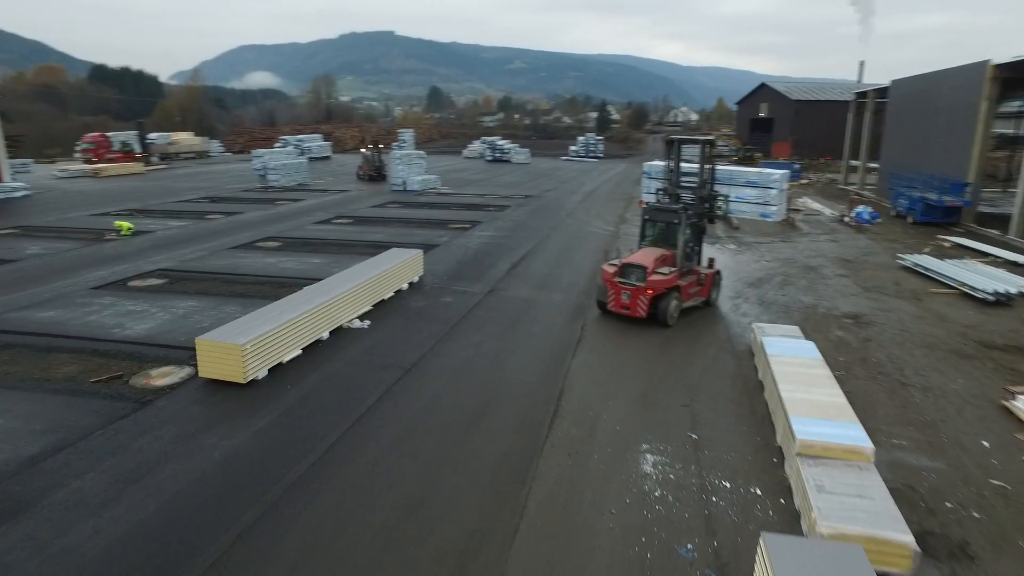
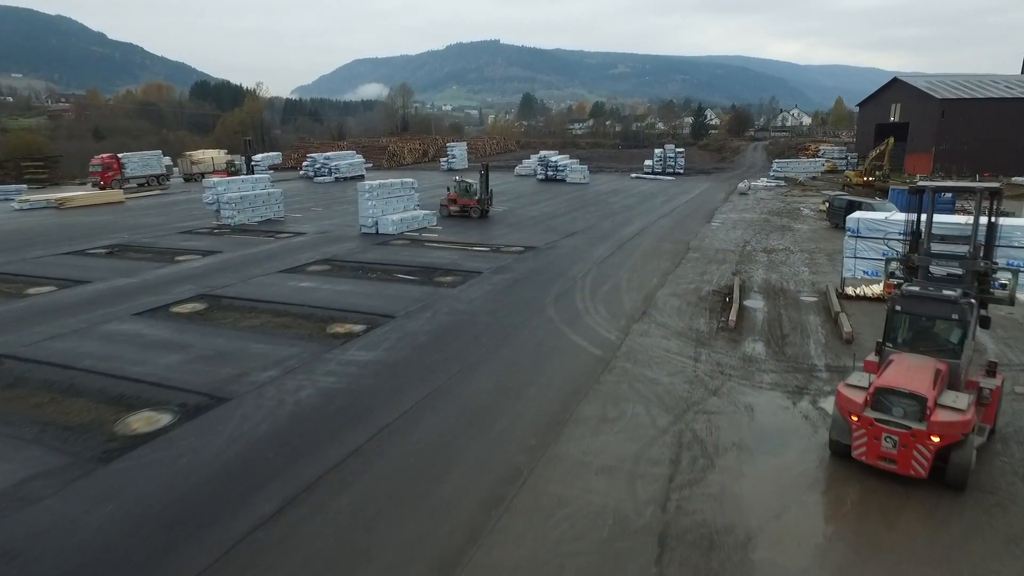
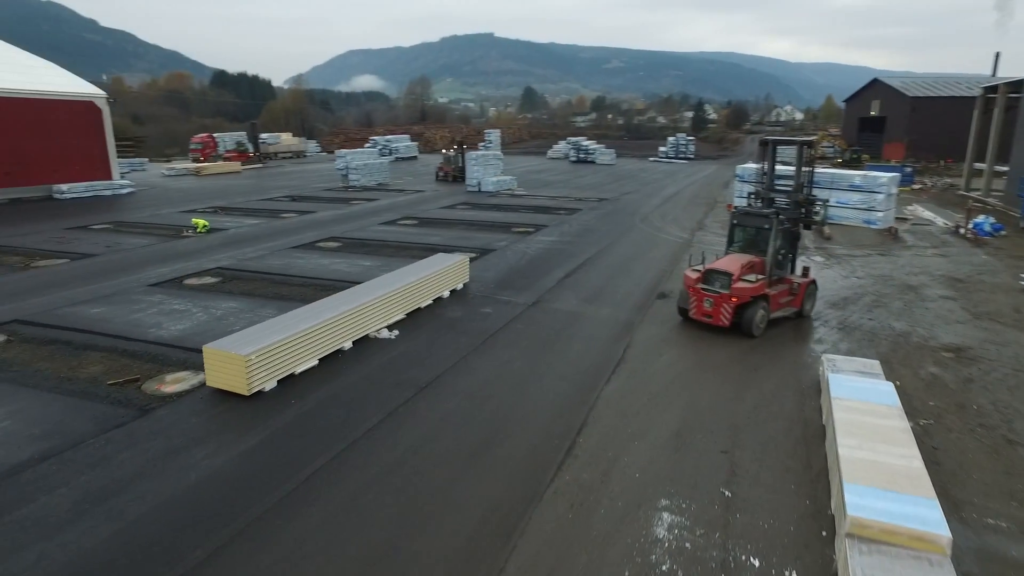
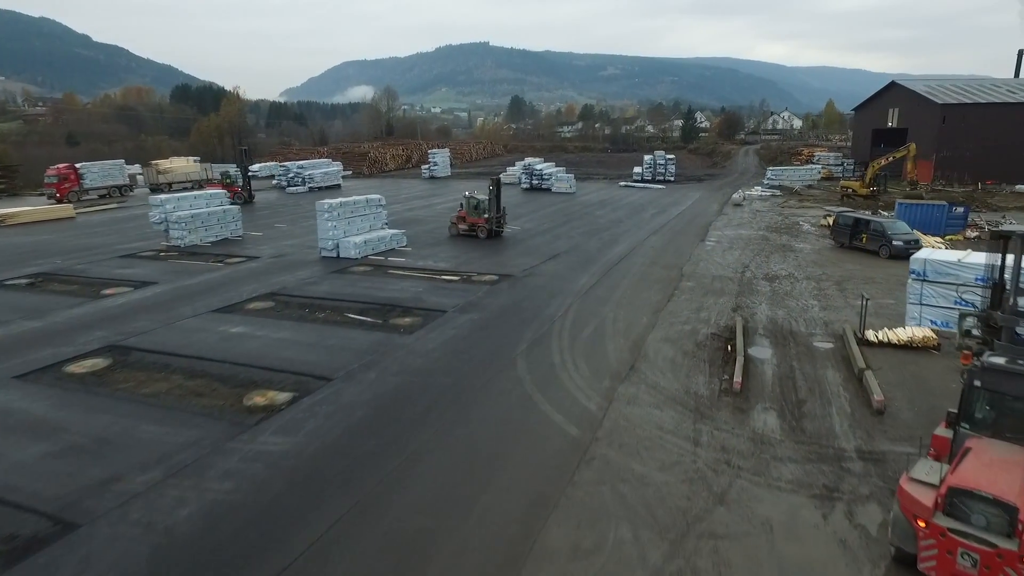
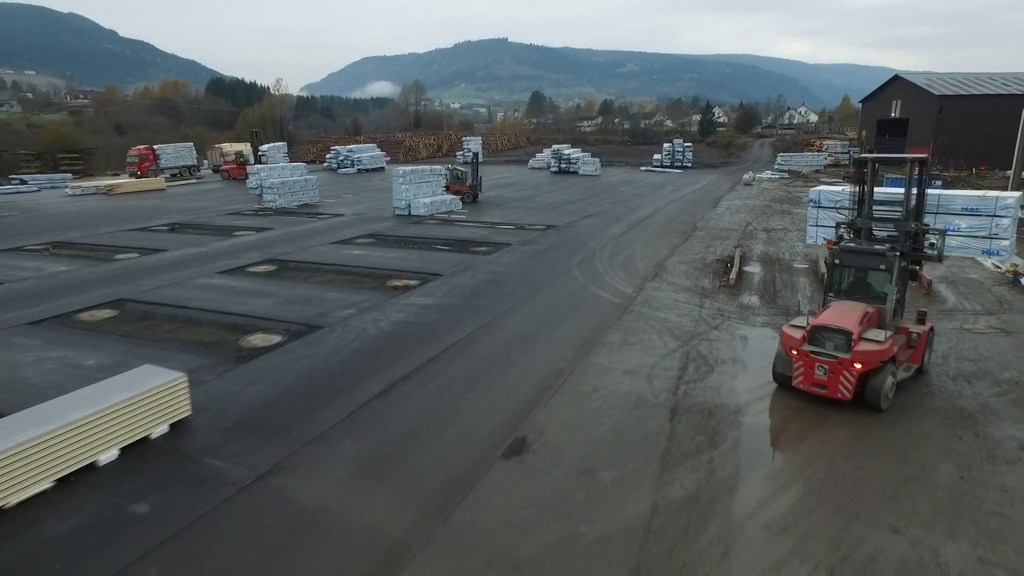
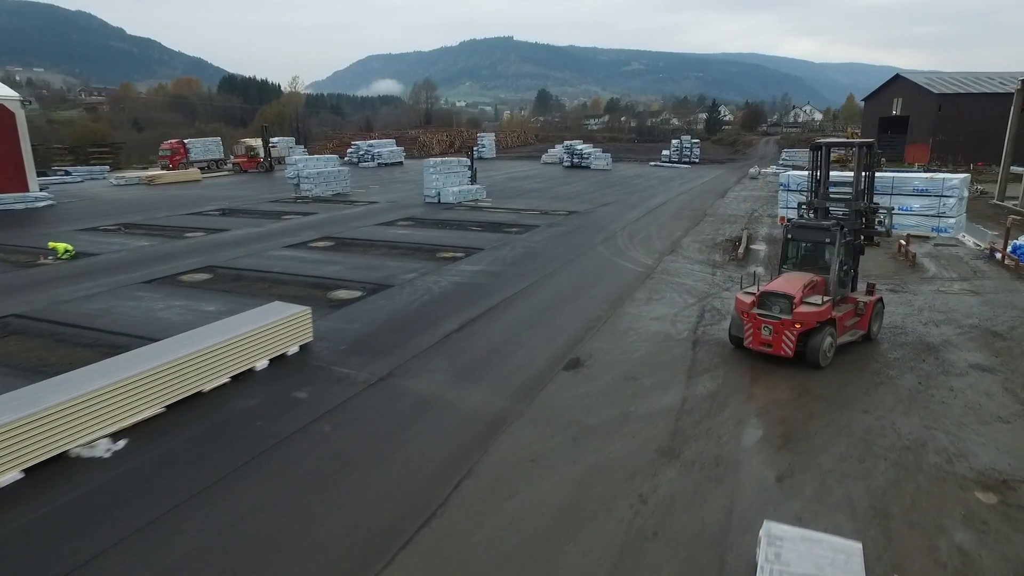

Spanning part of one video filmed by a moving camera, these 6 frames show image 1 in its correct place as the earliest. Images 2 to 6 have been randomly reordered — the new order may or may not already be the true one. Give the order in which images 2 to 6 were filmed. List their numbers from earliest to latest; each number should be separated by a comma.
3, 6, 5, 2, 4
